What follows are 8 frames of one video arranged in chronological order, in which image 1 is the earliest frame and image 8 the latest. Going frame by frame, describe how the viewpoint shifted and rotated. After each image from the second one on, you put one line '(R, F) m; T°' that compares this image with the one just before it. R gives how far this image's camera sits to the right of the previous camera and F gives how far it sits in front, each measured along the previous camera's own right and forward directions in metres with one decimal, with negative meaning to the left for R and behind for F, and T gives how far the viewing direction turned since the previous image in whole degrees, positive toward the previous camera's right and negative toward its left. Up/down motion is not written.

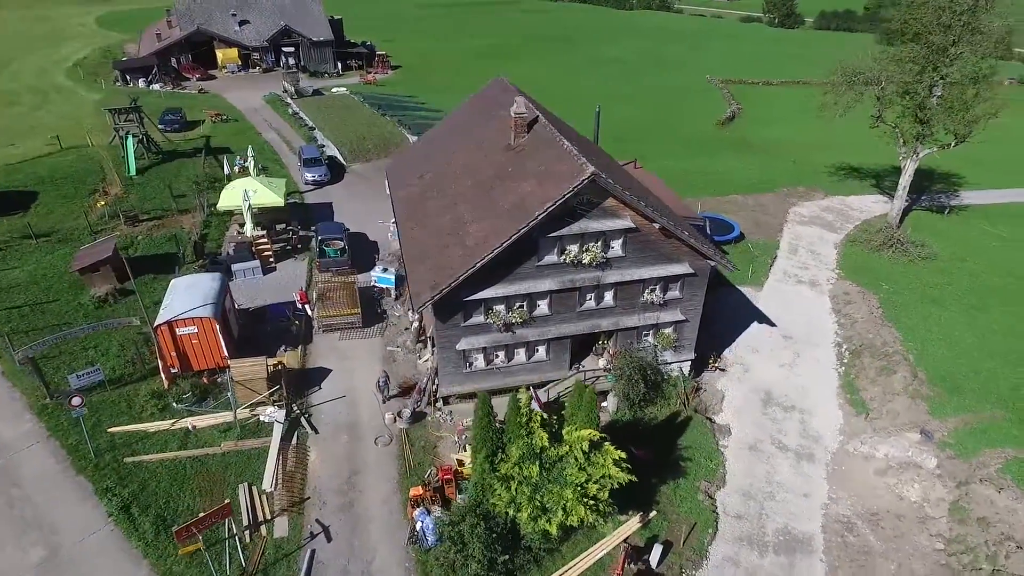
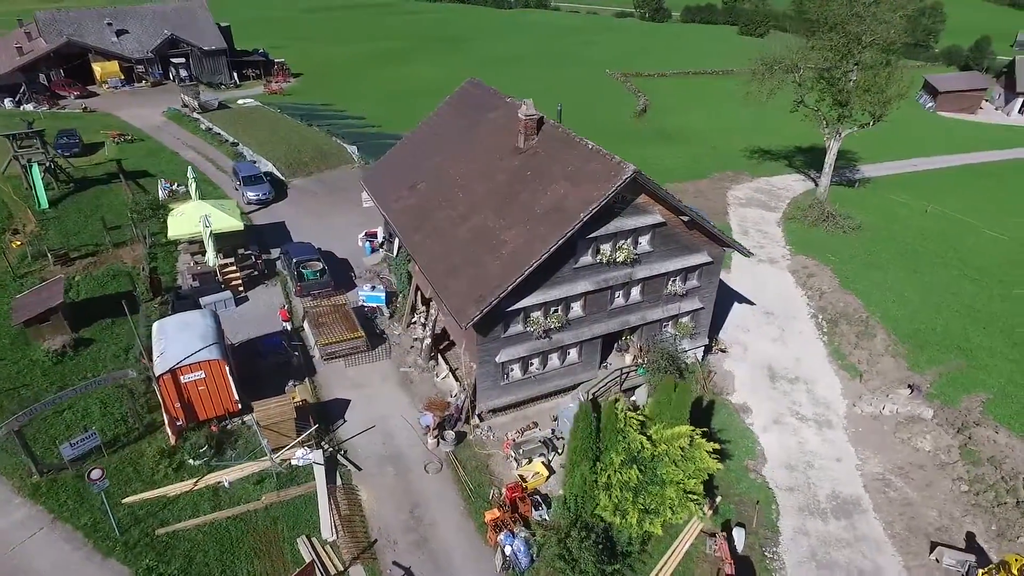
(-4.7, +0.9) m; +10°
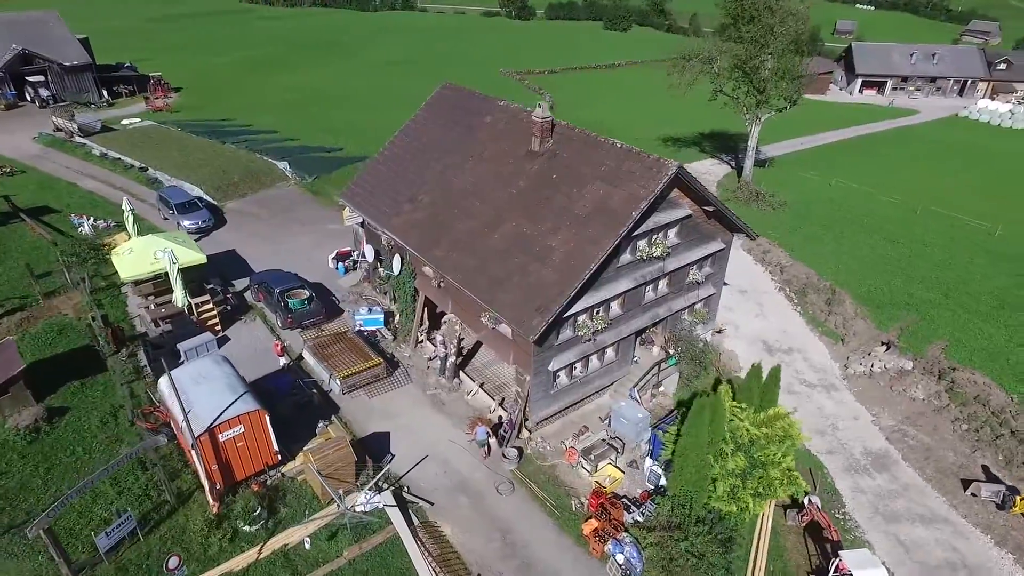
(-5.2, +1.0) m; +11°
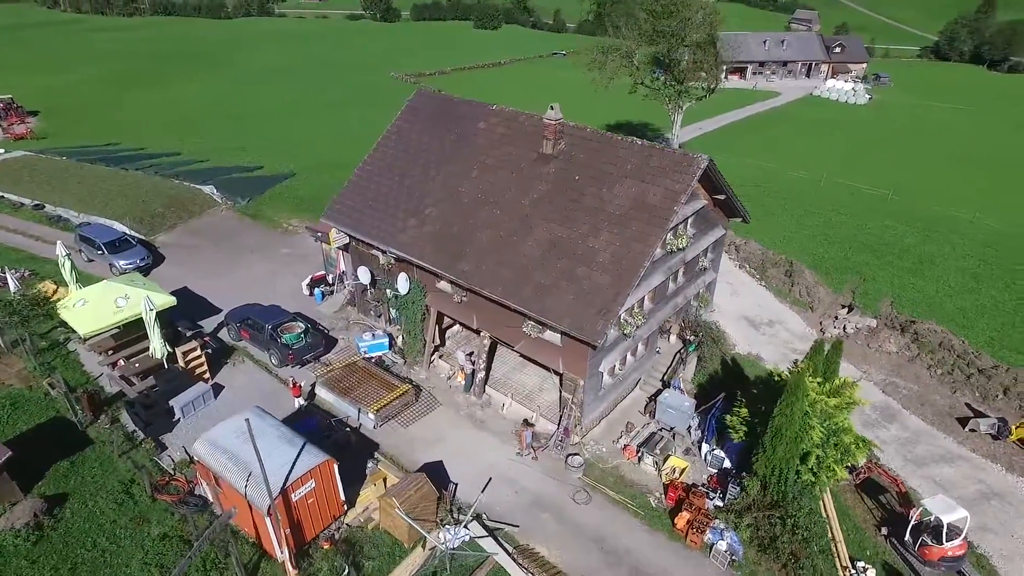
(-5.1, +1.0) m; +11°
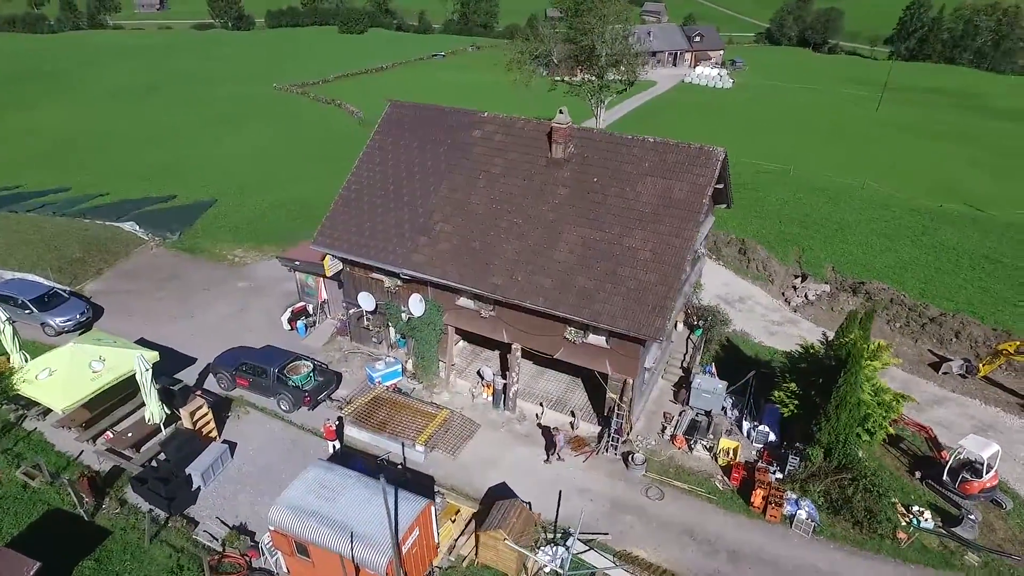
(-5.0, +0.9) m; +11°
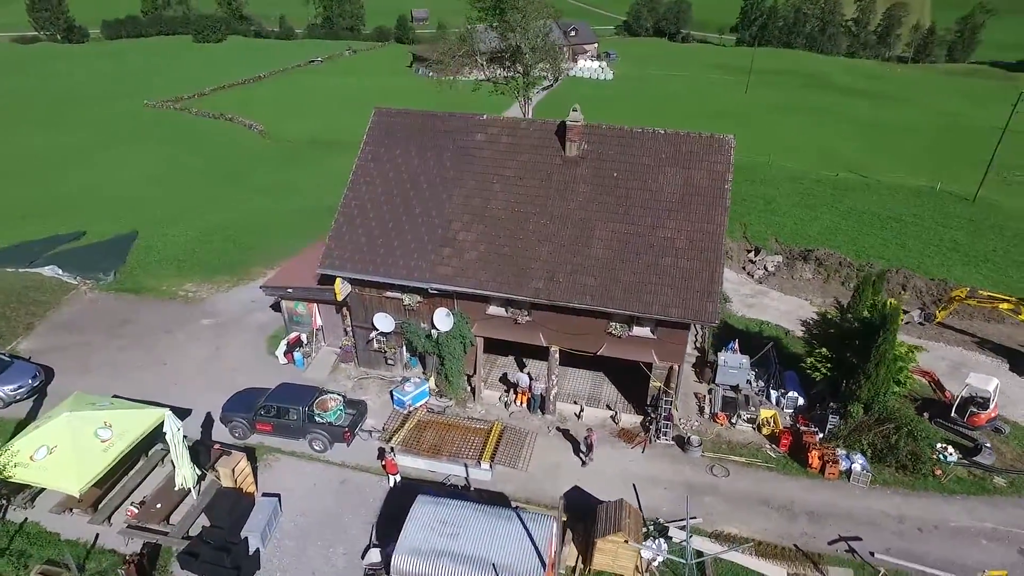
(-5.1, +0.8) m; +11°
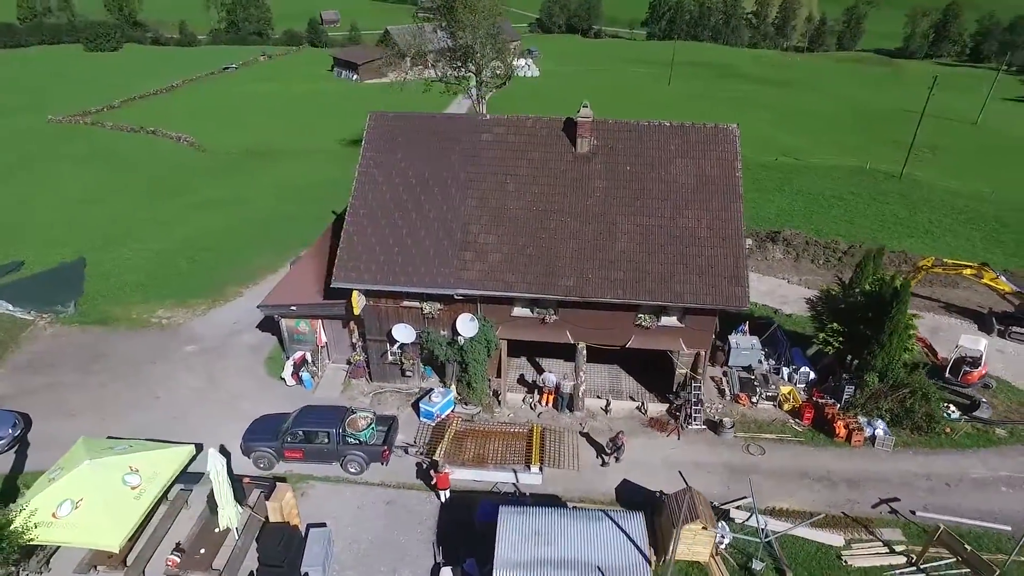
(-3.4, +0.5) m; +7°
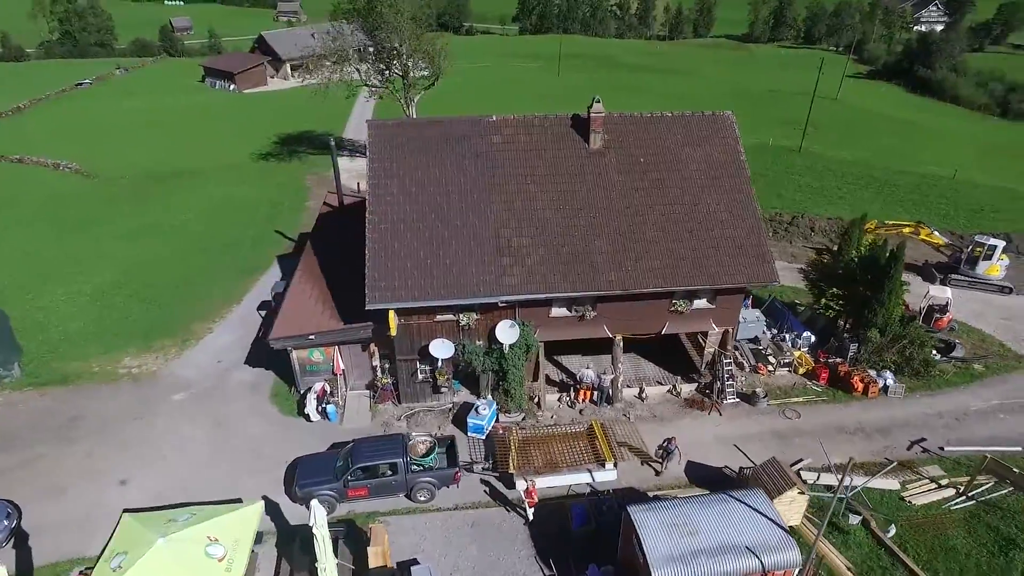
(-5.0, +0.7) m; +10°
